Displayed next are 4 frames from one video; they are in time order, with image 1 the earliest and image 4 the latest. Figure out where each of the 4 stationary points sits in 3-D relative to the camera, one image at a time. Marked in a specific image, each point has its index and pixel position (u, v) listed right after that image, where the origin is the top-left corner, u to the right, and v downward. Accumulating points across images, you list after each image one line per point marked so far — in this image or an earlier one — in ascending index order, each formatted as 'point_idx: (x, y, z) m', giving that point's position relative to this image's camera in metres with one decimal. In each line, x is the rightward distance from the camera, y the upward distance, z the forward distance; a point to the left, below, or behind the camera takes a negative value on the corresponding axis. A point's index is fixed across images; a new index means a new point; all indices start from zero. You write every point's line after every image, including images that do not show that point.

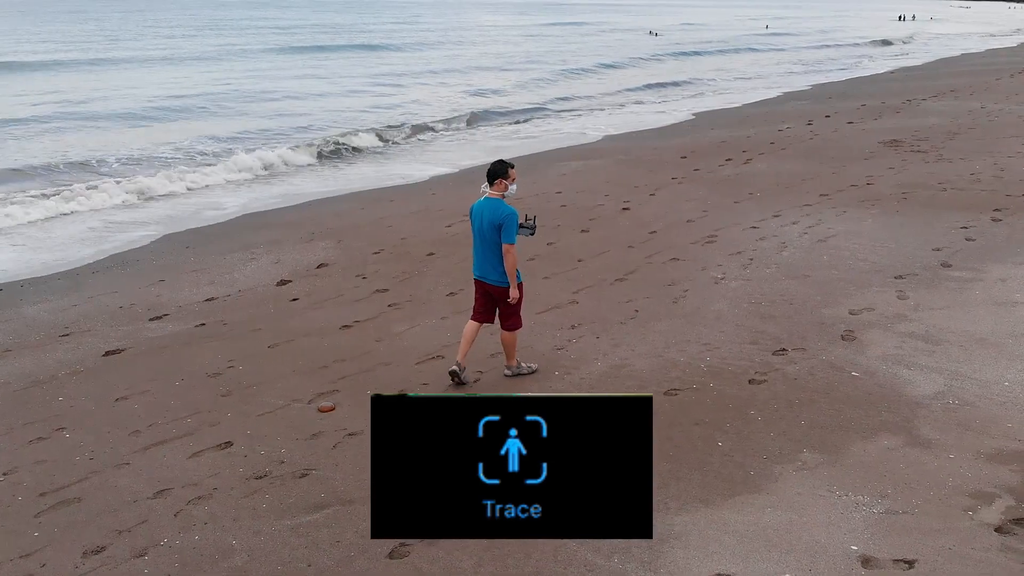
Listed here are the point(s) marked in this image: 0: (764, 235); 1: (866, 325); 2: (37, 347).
0: (+1.9, +0.4, +7.4) m
1: (+2.0, -0.2, +5.4) m
2: (-2.9, -0.4, +5.8) m
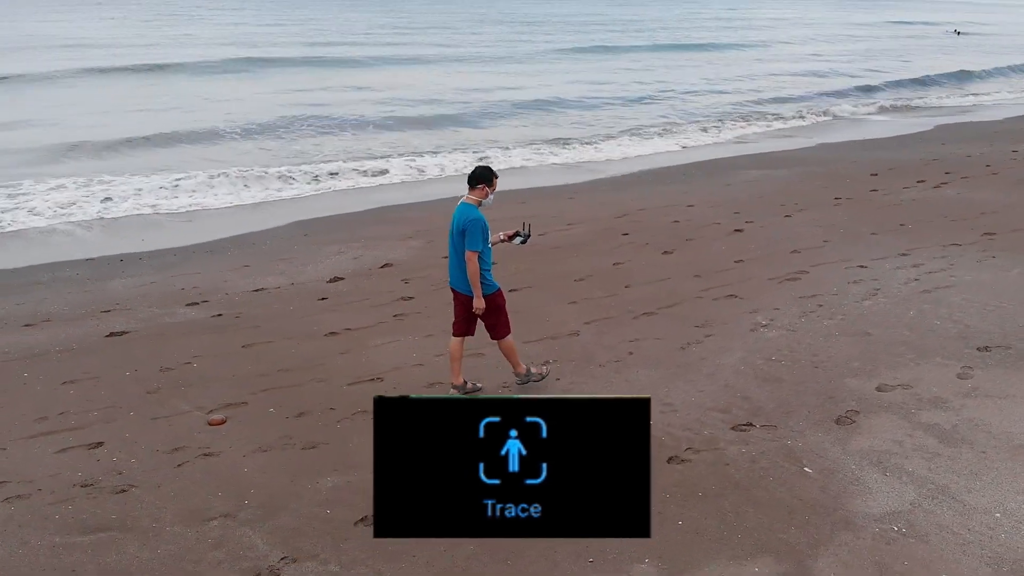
0: (+2.3, +0.1, +6.2) m
1: (+1.7, -0.5, +4.3) m
2: (-2.9, -0.2, +6.2) m
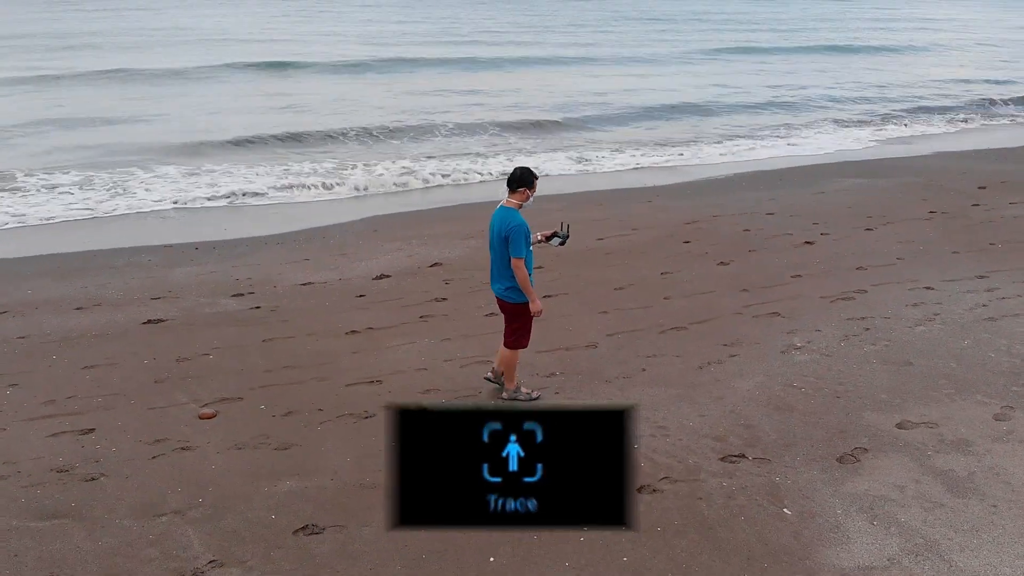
0: (+2.4, -0.1, +5.7) m
1: (+1.6, -0.7, +3.9) m
2: (-2.7, -0.1, +6.4) m
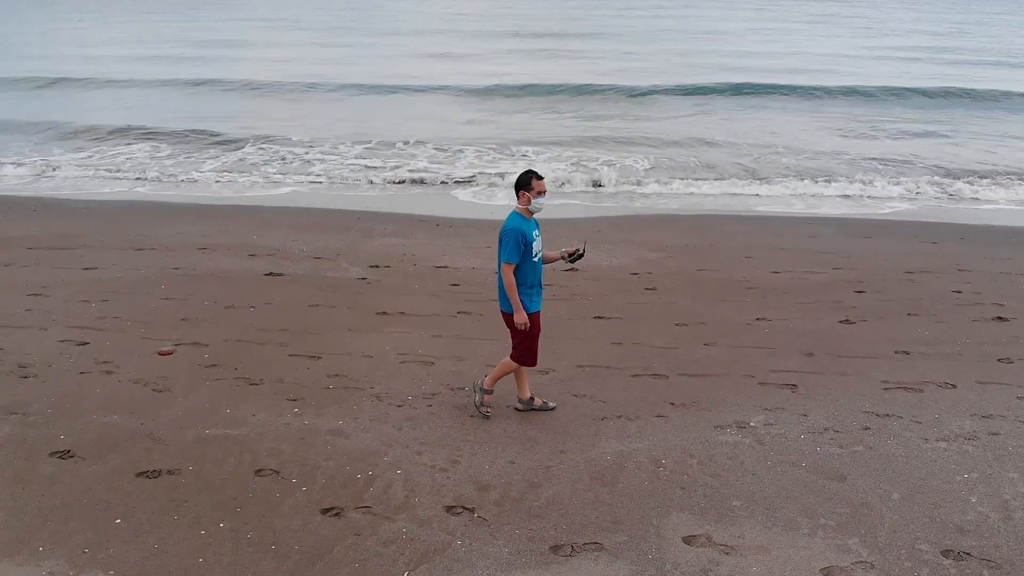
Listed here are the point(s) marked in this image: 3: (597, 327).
0: (+2.2, -0.6, +4.2) m
1: (+0.4, -0.9, +3.1) m
2: (-1.8, +0.2, +7.4) m
3: (+0.5, -0.2, +5.5) m
